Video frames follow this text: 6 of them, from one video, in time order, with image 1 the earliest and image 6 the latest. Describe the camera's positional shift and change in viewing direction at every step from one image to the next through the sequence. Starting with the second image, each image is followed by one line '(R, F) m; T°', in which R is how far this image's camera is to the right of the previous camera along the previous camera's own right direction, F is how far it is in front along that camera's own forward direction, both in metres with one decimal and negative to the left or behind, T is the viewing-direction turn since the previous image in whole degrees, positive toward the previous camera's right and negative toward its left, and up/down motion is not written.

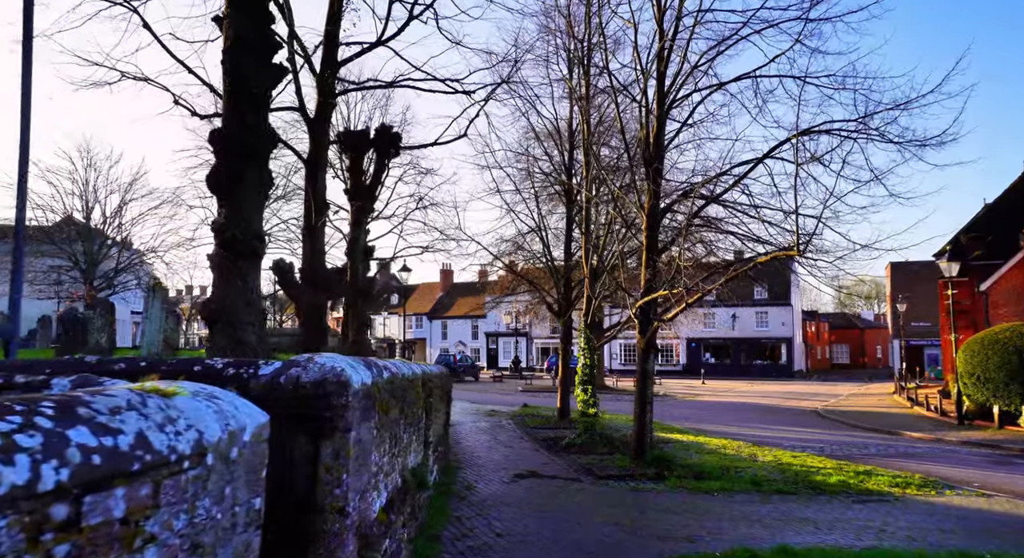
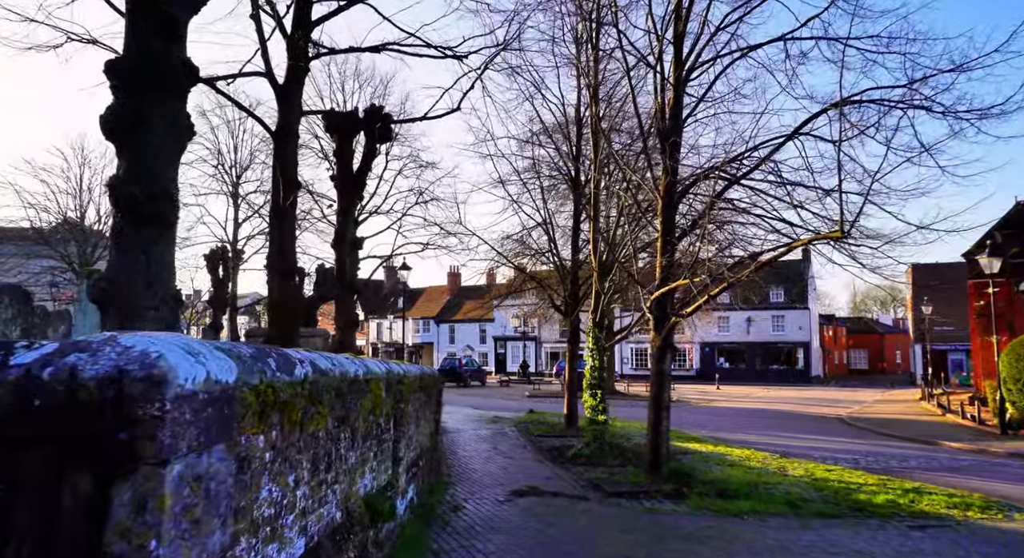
(+0.2, +1.4) m; -1°
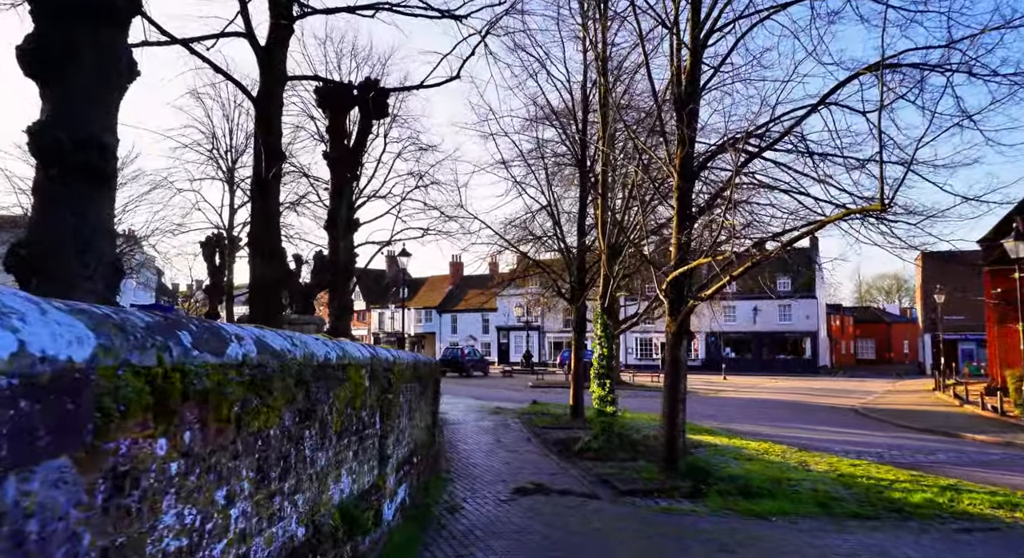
(0.0, +0.8) m; 0°
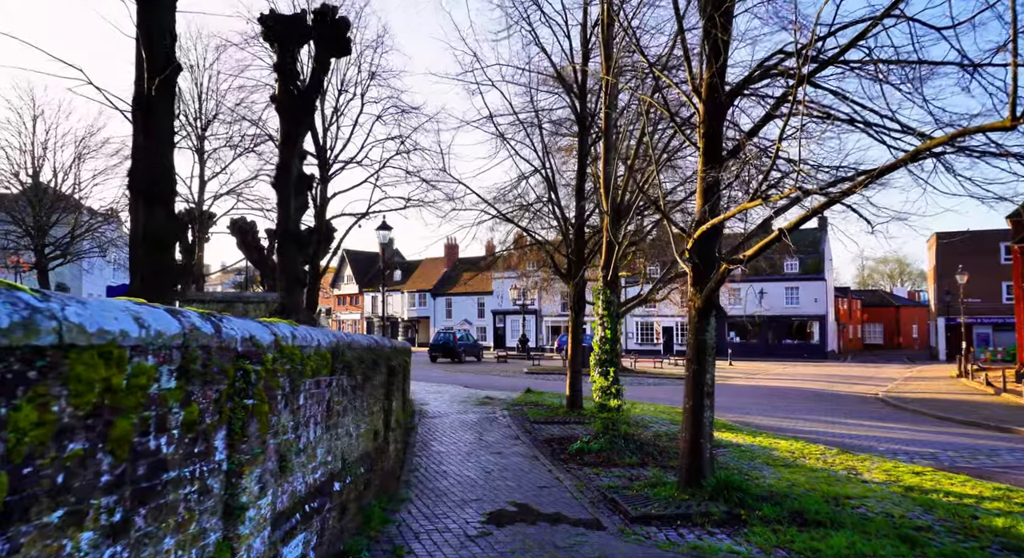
(+0.2, +2.2) m; 0°
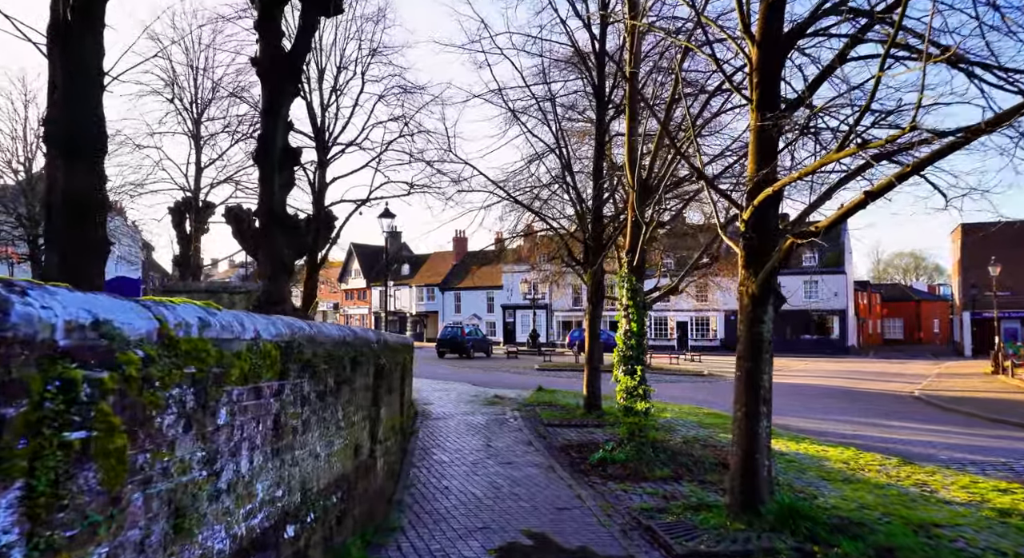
(0.0, +1.3) m; -1°
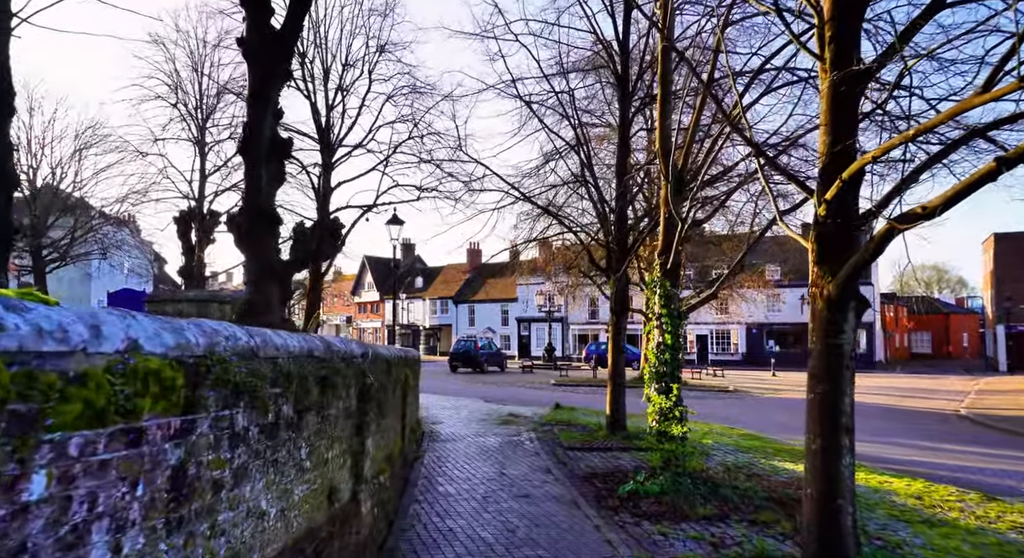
(0.0, +1.2) m; -1°
